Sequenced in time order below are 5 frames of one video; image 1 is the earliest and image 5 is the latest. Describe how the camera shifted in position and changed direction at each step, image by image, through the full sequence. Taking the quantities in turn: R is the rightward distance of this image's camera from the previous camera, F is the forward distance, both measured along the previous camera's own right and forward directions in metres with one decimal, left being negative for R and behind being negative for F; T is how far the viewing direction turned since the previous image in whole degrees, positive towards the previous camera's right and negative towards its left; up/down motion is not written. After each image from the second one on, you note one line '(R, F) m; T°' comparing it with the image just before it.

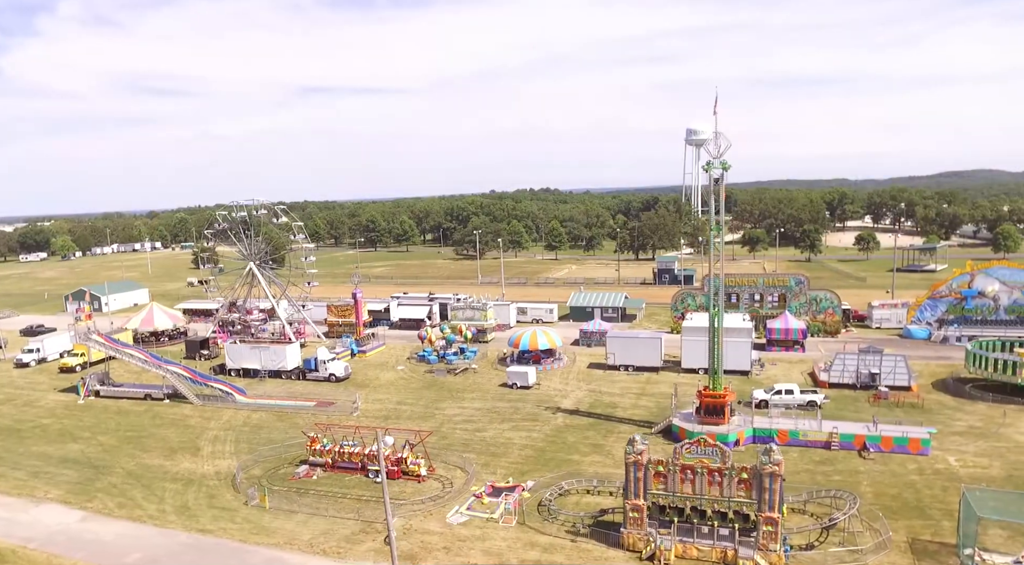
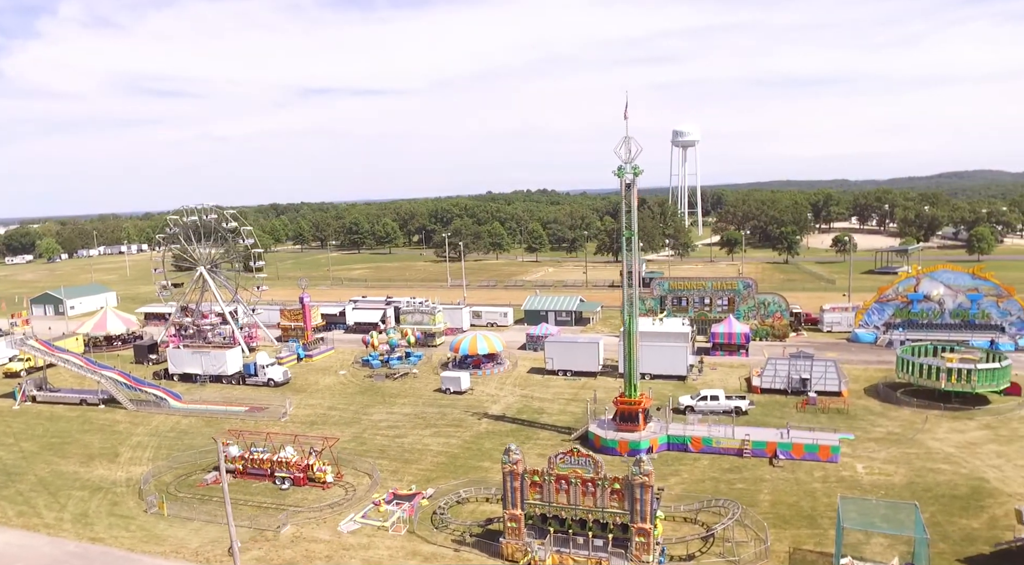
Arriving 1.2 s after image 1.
(+3.7, +0.1) m; 0°
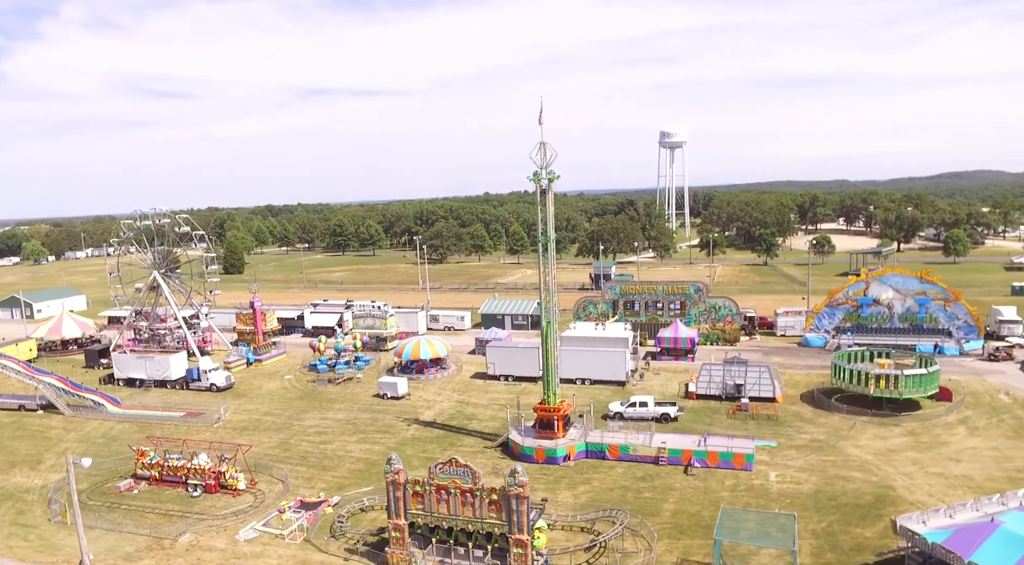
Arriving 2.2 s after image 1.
(+3.5, +0.1) m; 0°
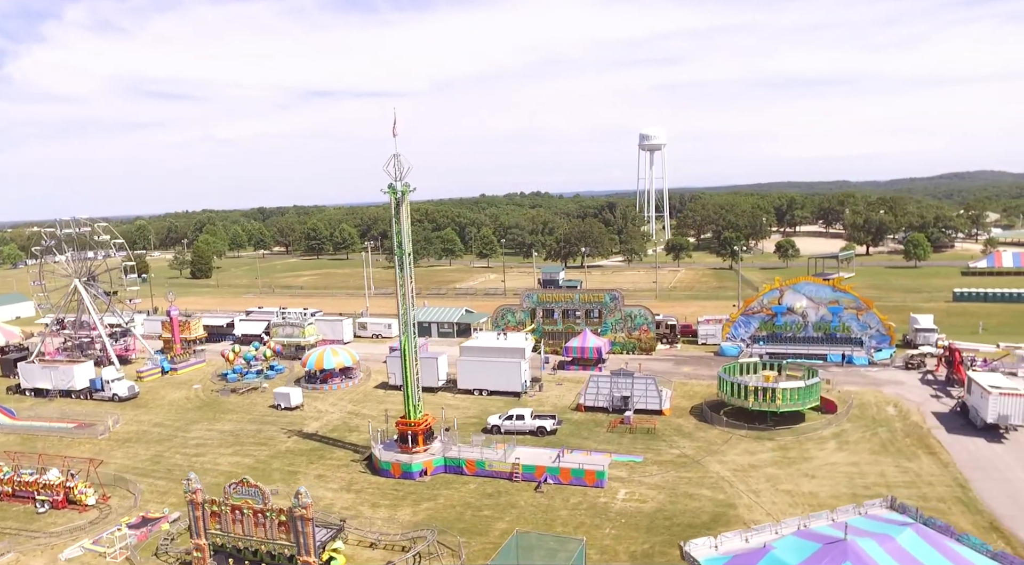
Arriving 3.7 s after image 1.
(+5.9, +0.3) m; 0°
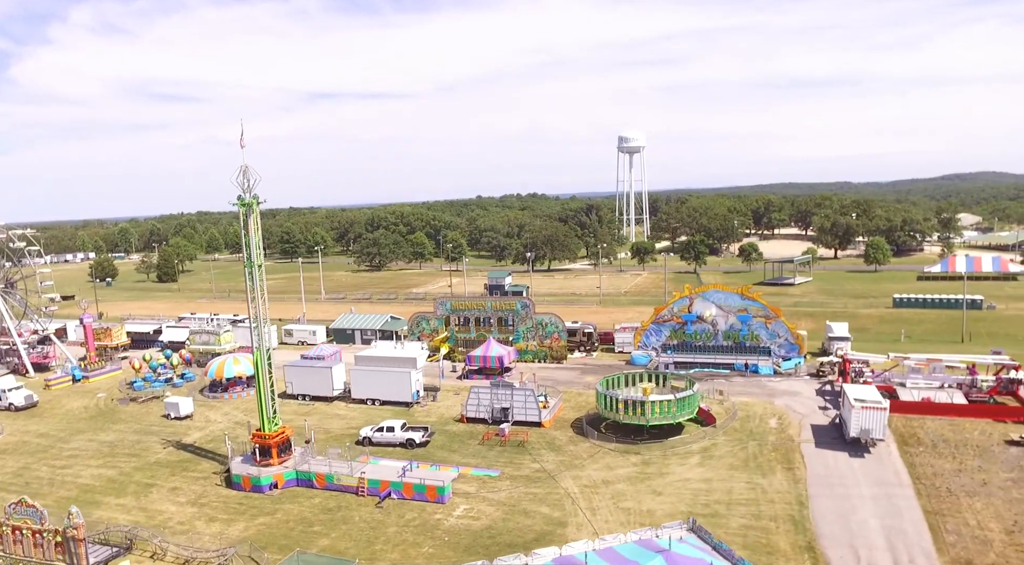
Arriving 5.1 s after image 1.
(+6.1, +0.4) m; 0°
